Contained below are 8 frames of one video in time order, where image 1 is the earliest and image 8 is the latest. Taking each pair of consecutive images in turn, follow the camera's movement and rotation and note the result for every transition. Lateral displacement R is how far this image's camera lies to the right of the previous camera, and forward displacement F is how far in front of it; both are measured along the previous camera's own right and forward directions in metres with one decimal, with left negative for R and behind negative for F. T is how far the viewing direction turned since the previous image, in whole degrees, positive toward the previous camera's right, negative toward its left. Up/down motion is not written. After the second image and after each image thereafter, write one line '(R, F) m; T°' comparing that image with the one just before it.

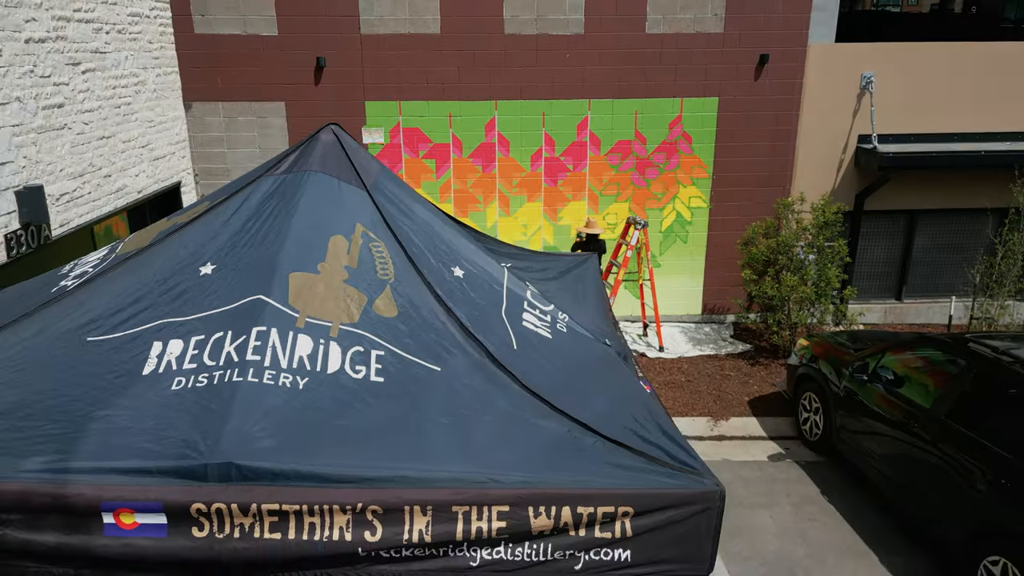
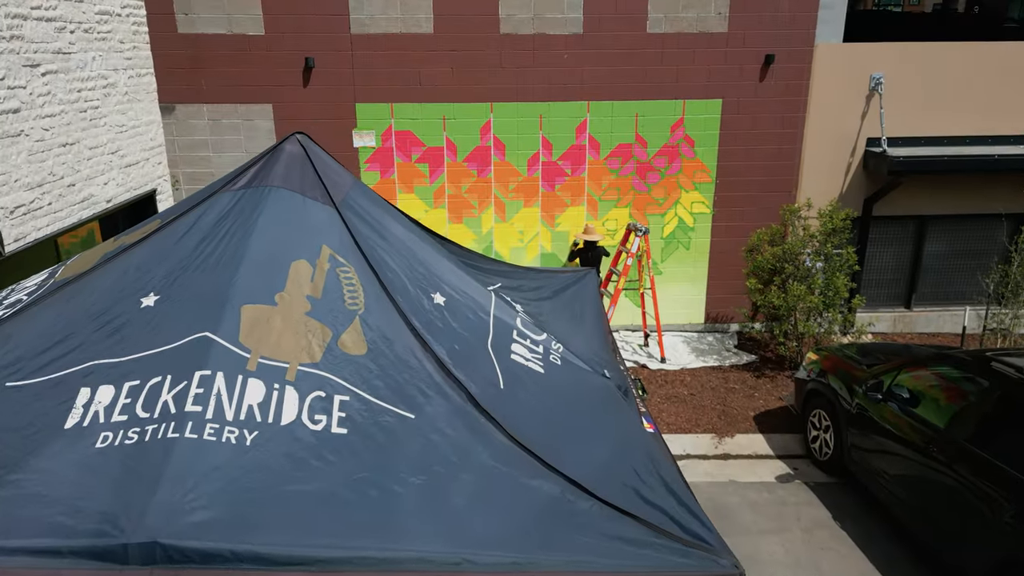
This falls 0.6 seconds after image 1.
(0.0, +0.3) m; 0°
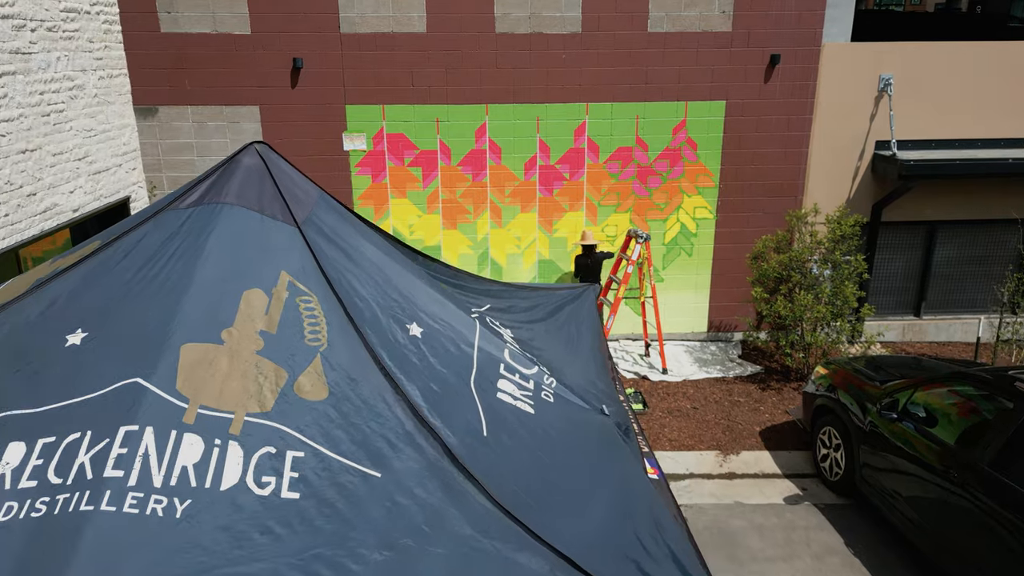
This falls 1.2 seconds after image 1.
(0.0, +0.3) m; 0°
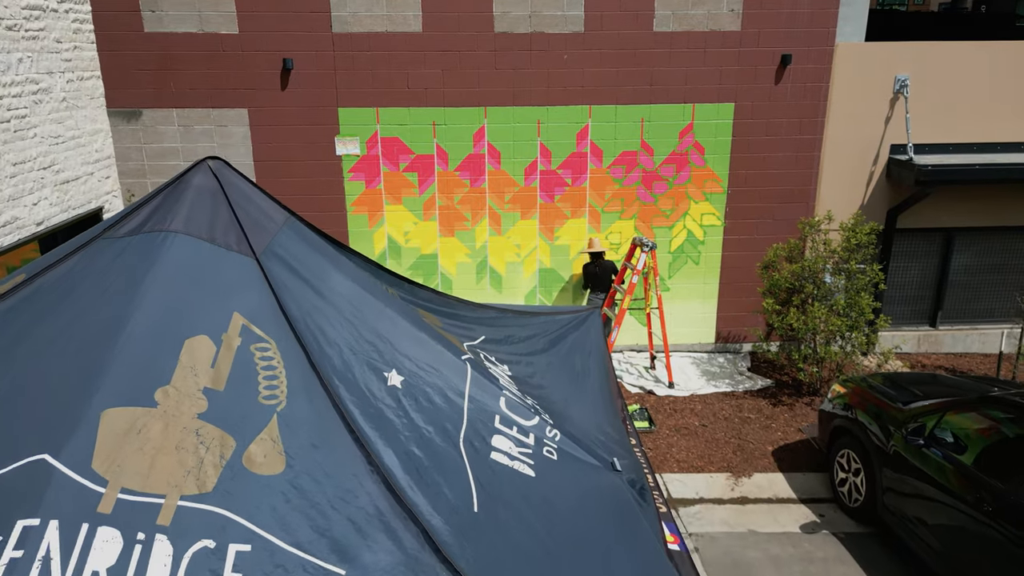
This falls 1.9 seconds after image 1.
(0.0, +0.3) m; 0°
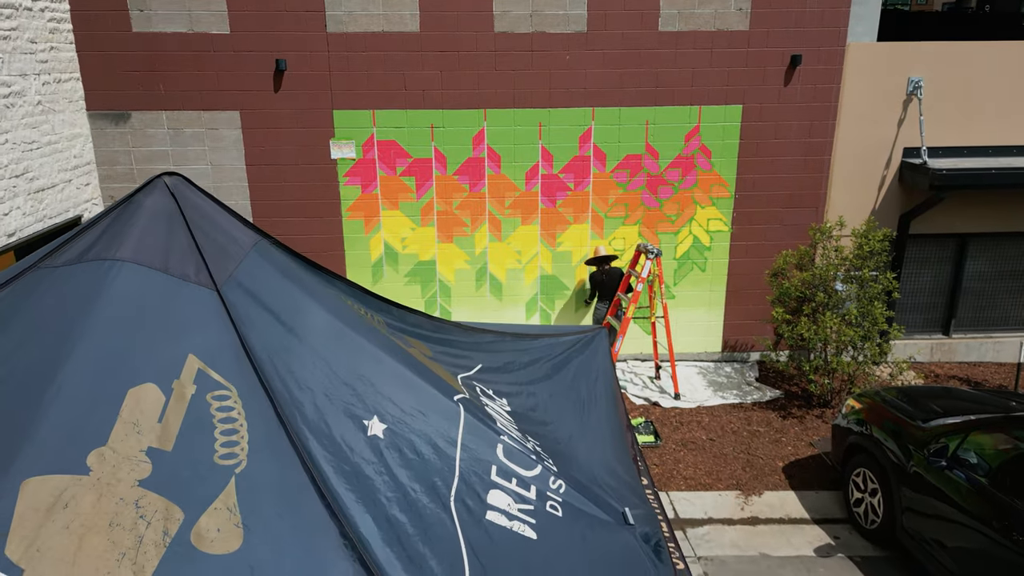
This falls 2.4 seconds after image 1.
(0.0, +0.2) m; 0°
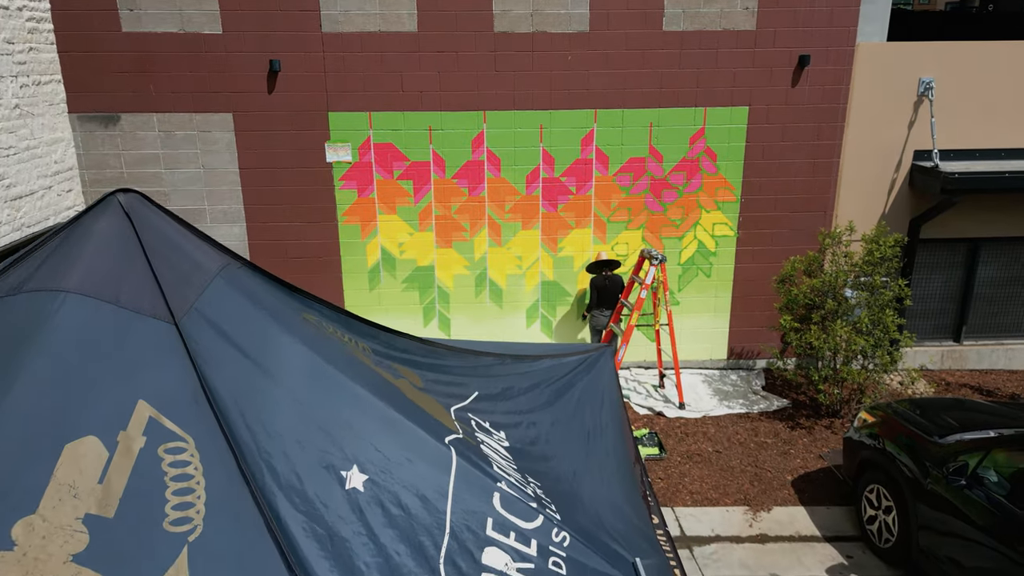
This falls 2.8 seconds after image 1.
(0.0, +0.2) m; 0°
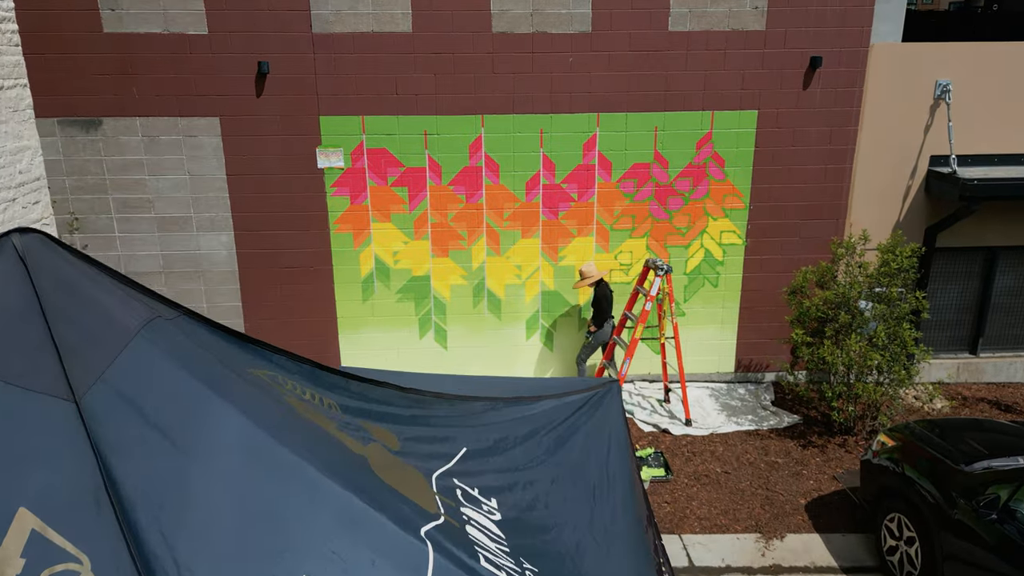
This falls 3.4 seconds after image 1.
(0.0, +0.3) m; 0°
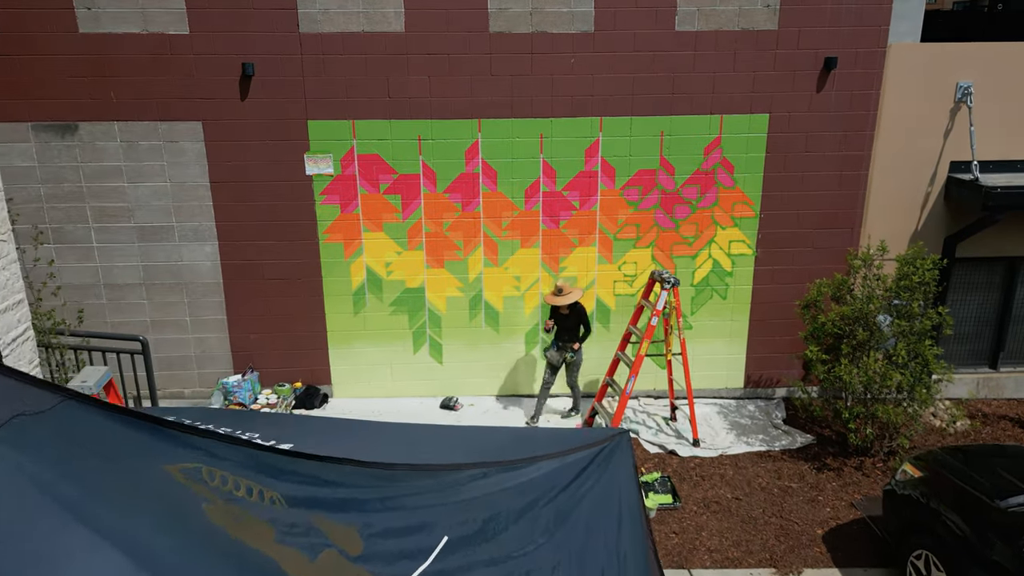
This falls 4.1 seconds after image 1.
(0.0, +0.4) m; 0°
